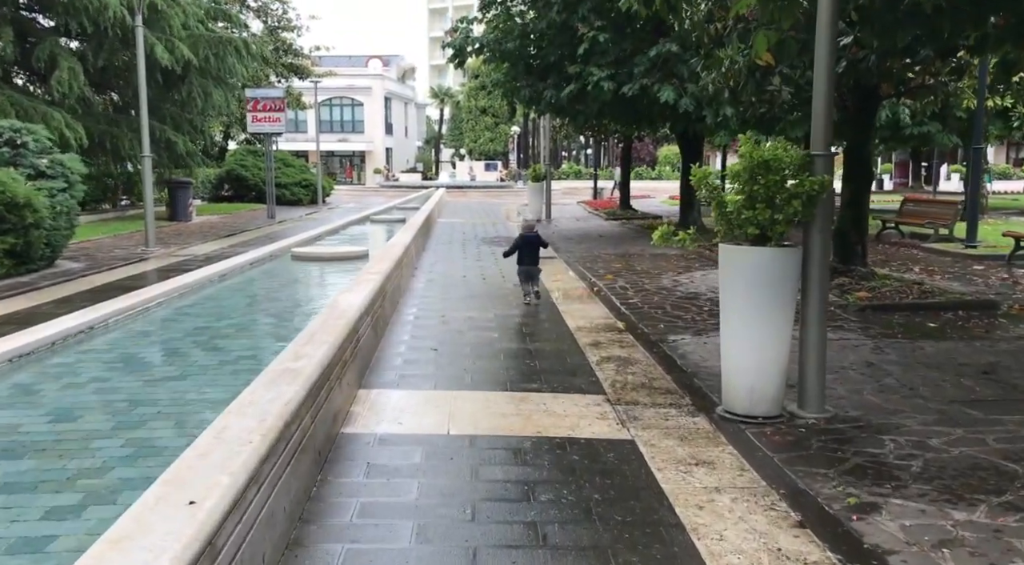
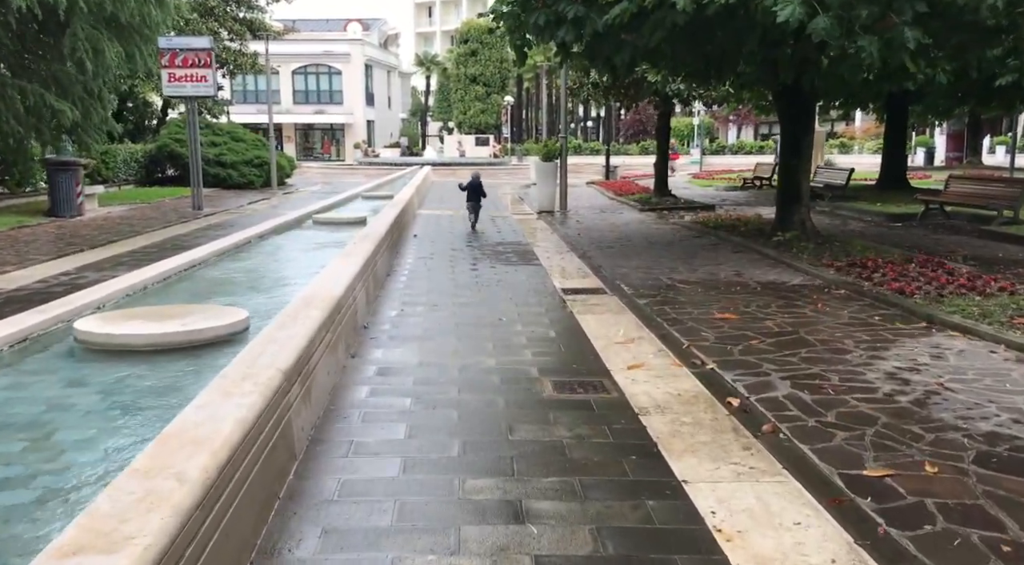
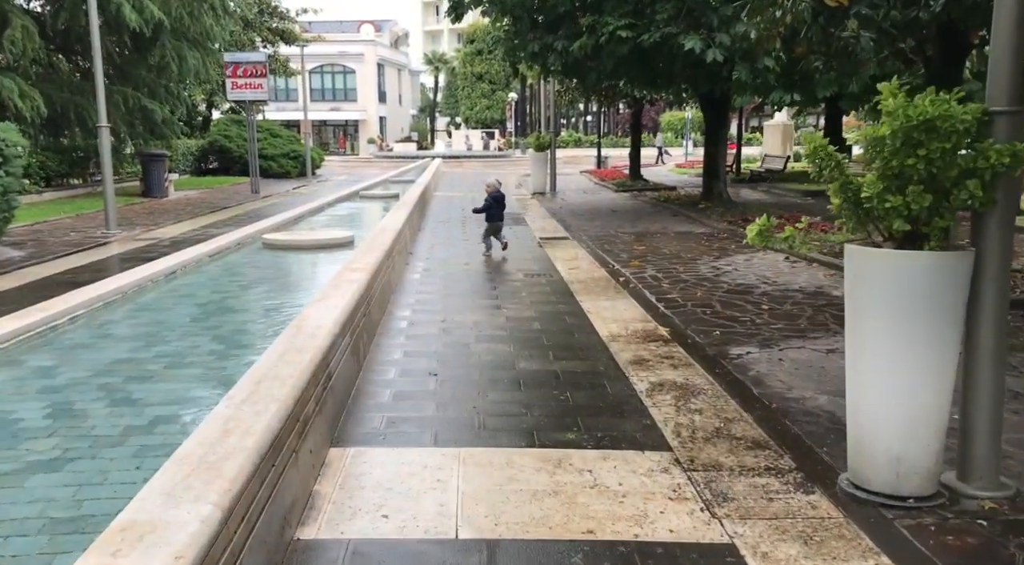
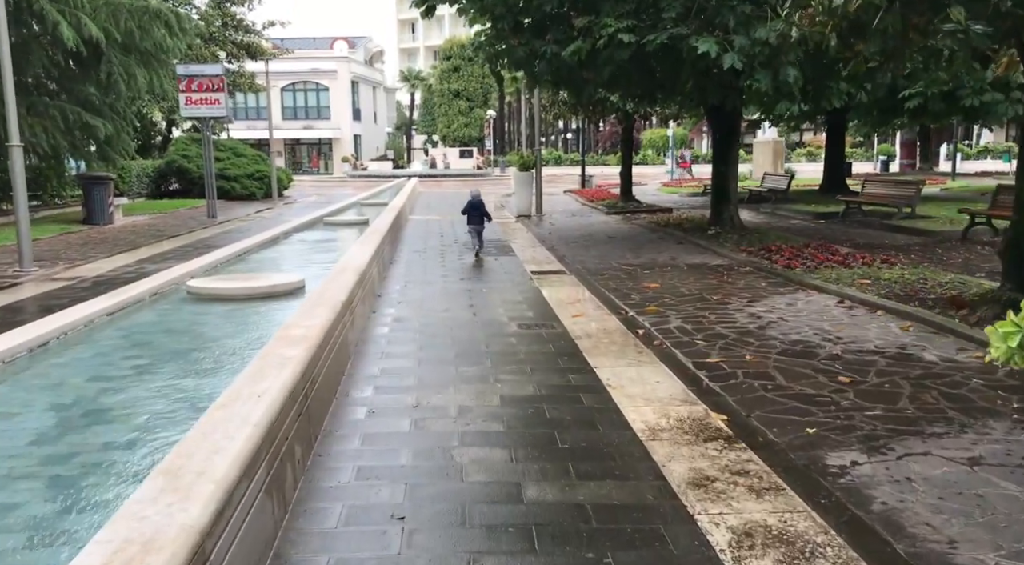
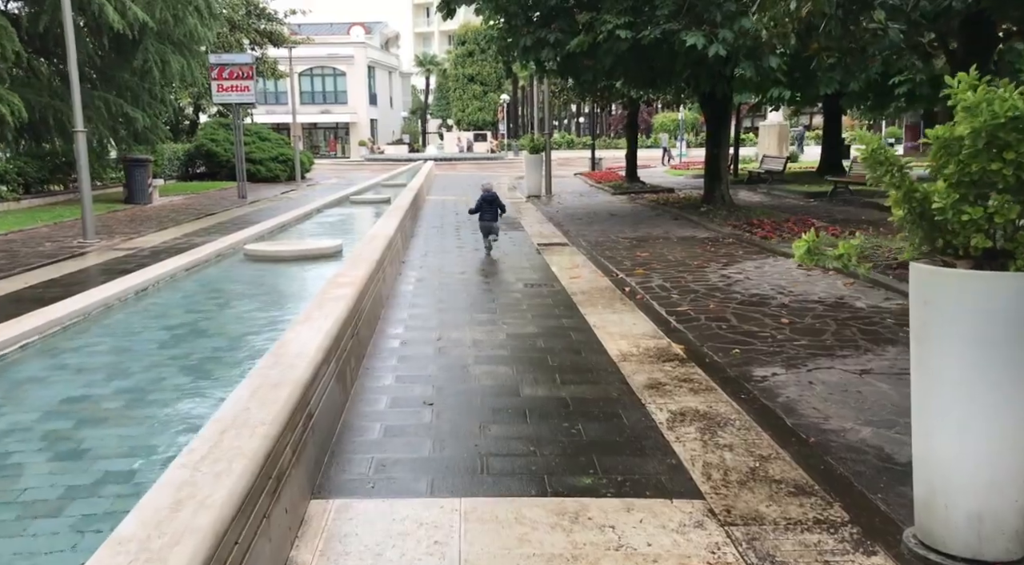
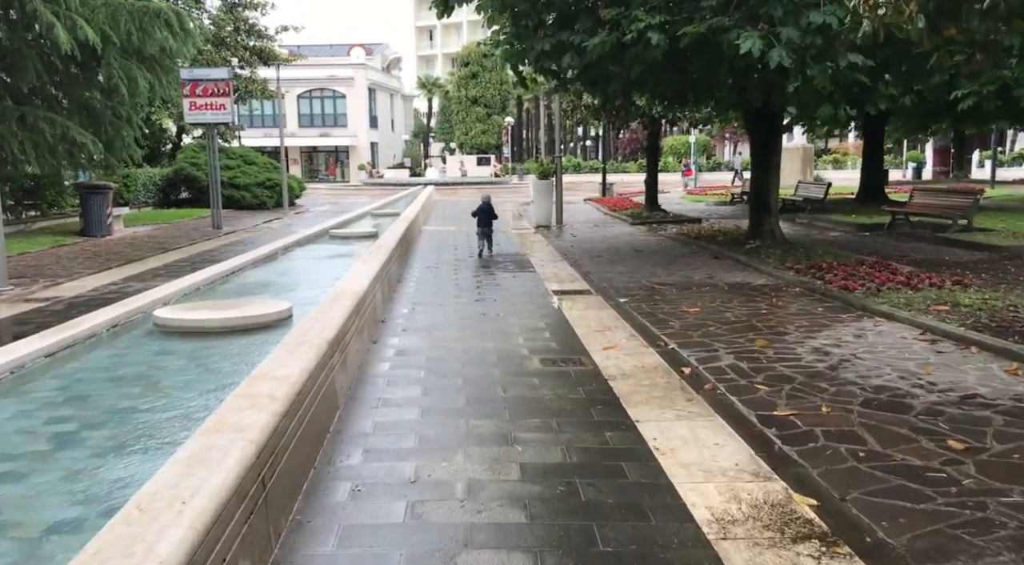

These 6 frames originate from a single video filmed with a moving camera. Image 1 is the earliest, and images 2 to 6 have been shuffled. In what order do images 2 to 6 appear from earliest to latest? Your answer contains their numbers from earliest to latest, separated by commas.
3, 5, 4, 6, 2
